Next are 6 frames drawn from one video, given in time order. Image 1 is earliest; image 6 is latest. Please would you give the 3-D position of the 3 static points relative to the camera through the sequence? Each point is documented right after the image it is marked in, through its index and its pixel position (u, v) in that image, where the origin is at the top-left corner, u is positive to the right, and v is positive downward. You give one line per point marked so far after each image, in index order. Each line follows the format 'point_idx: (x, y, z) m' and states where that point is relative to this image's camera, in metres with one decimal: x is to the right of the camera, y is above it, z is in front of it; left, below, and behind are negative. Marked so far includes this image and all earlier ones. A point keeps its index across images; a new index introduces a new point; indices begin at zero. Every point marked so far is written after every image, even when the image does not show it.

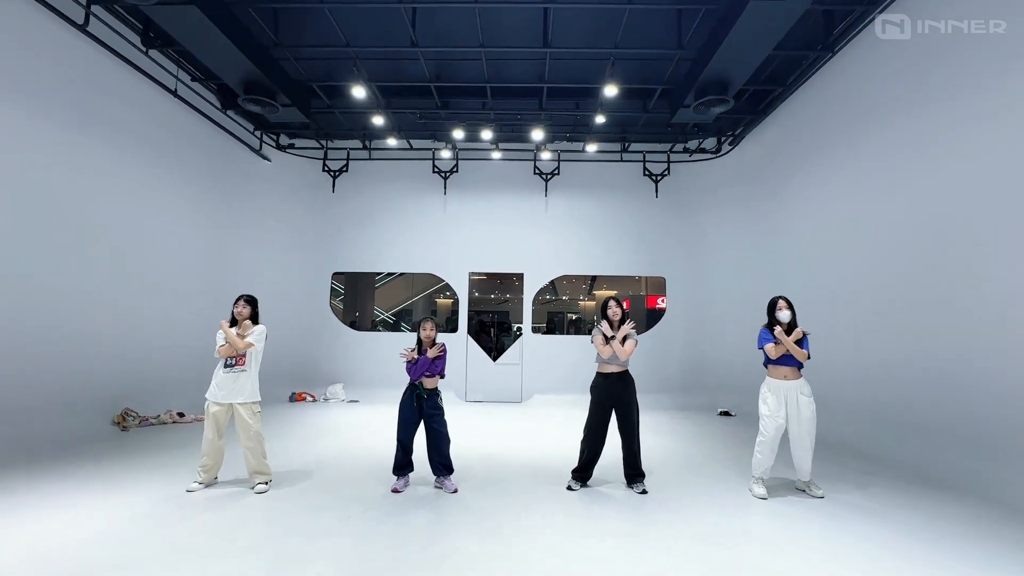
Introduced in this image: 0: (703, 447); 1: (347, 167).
0: (+2.2, -1.9, +5.2) m
1: (-3.0, +2.2, +8.1) m
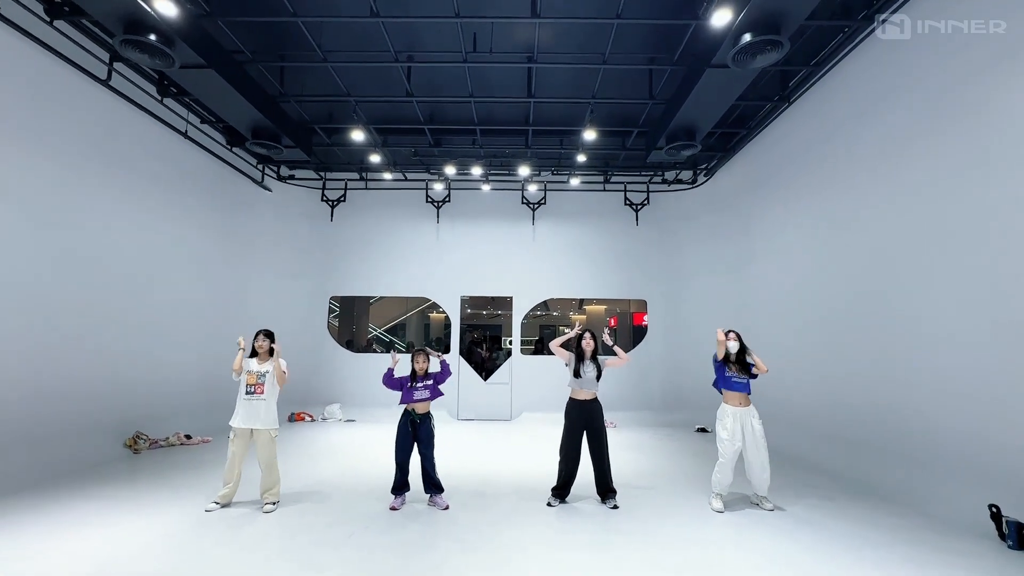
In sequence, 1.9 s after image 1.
0: (+2.1, -2.2, +5.6) m
1: (-3.2, +1.8, +8.6) m
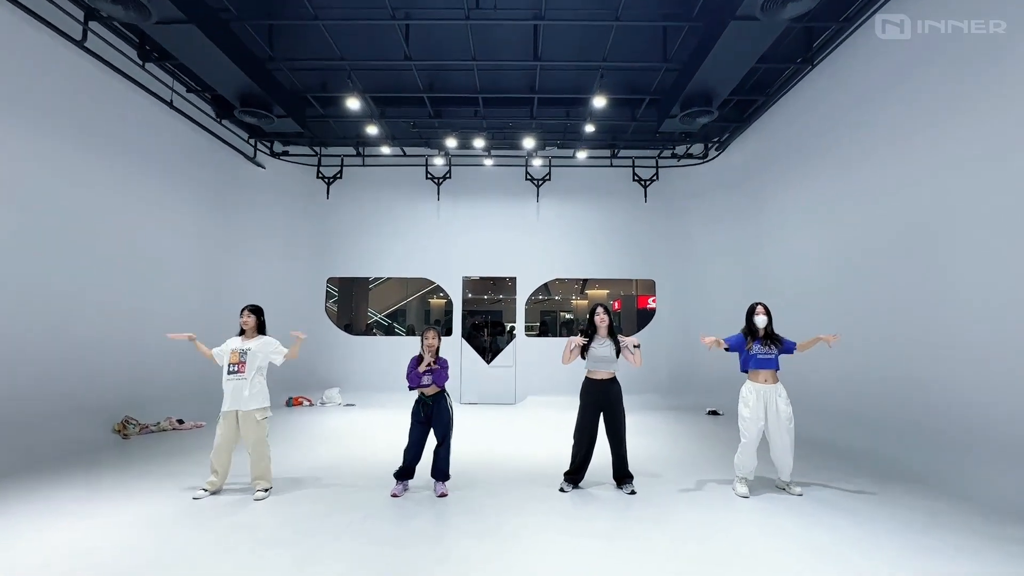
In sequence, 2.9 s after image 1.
0: (+2.2, -1.9, +5.4) m
1: (-3.2, +2.1, +8.2) m
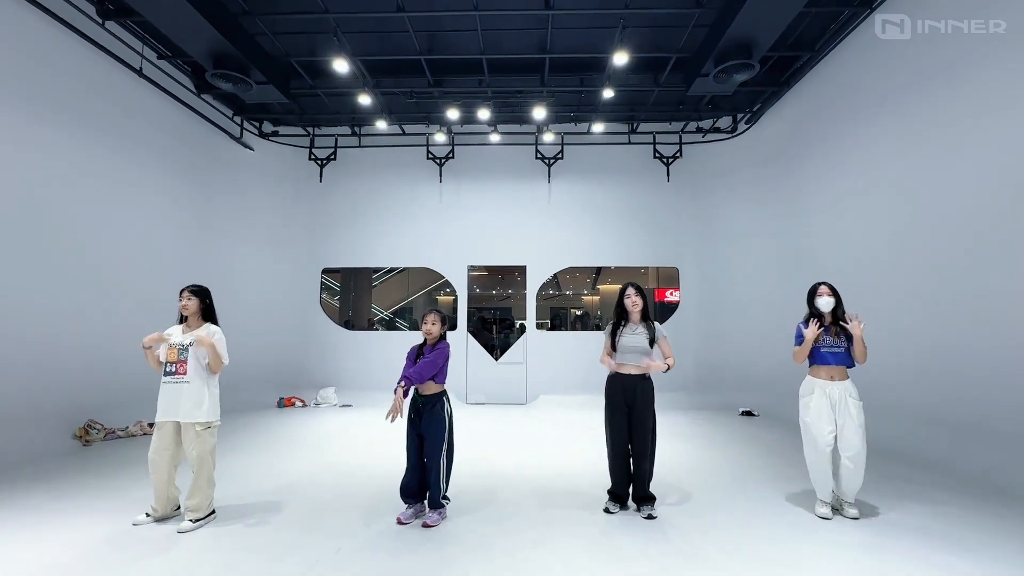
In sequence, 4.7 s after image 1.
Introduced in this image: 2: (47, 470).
0: (+2.3, -1.7, +4.7) m
1: (-3.0, +2.3, +7.7) m
2: (-4.1, -1.6, +3.9) m
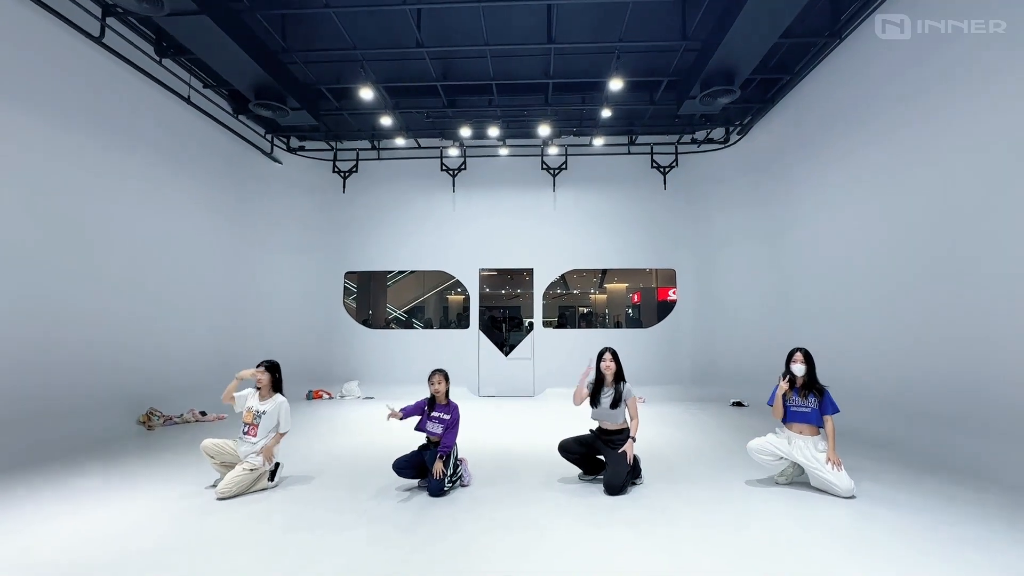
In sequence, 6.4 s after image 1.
0: (+2.4, -1.8, +5.2) m
1: (-2.9, +2.2, +8.2) m
2: (-4.0, -1.7, +4.6) m
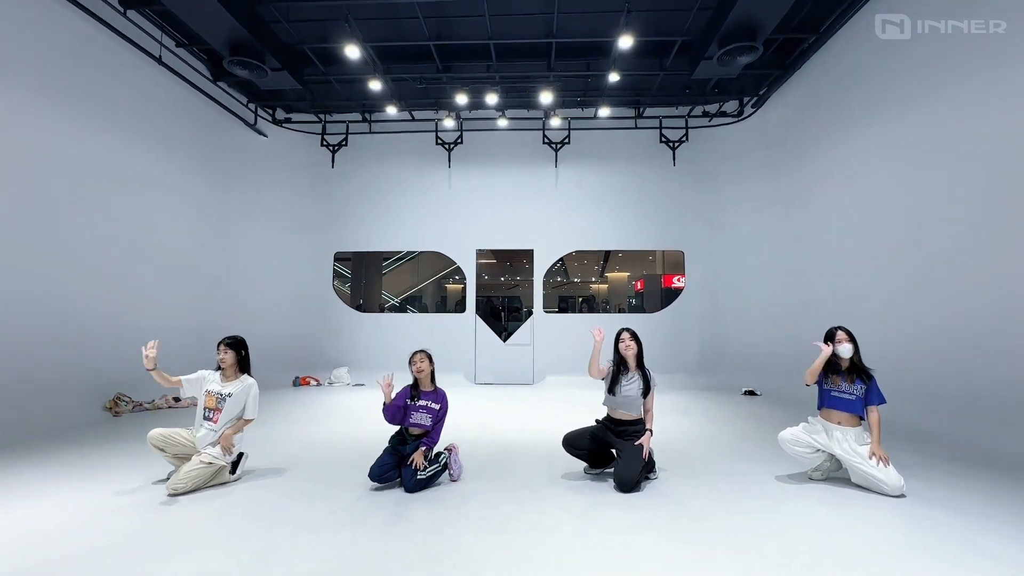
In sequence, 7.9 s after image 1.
0: (+2.4, -1.5, +4.8) m
1: (-2.9, +2.5, +7.8) m
2: (-4.0, -1.4, +4.2) m
